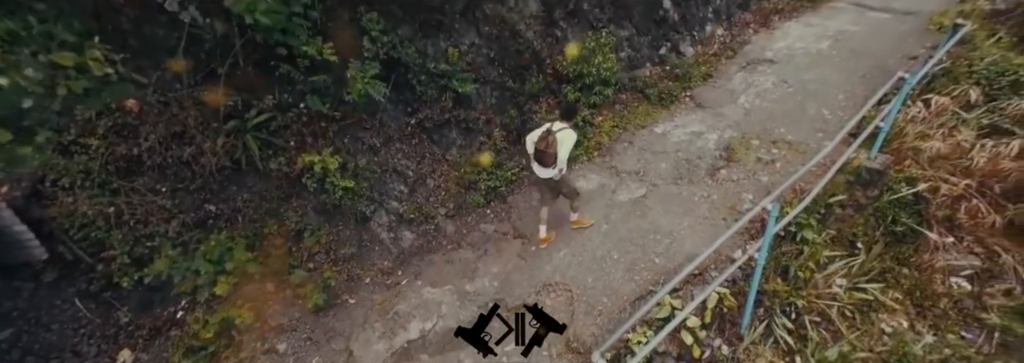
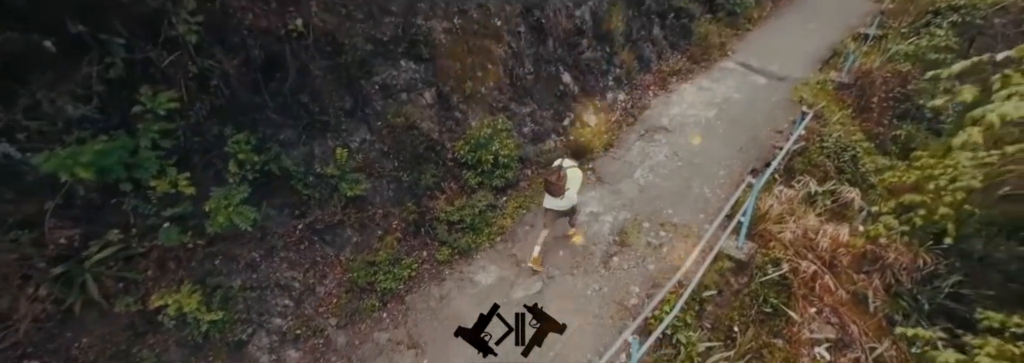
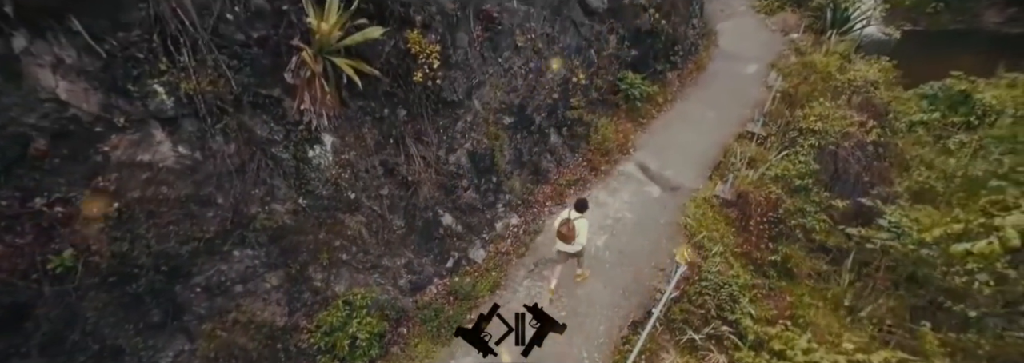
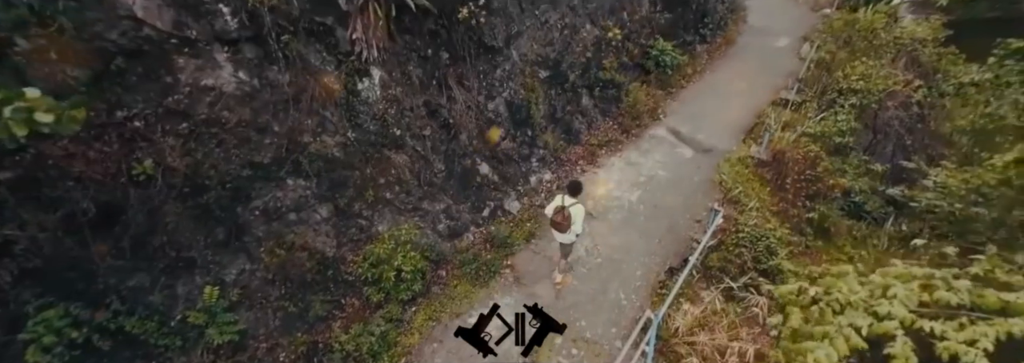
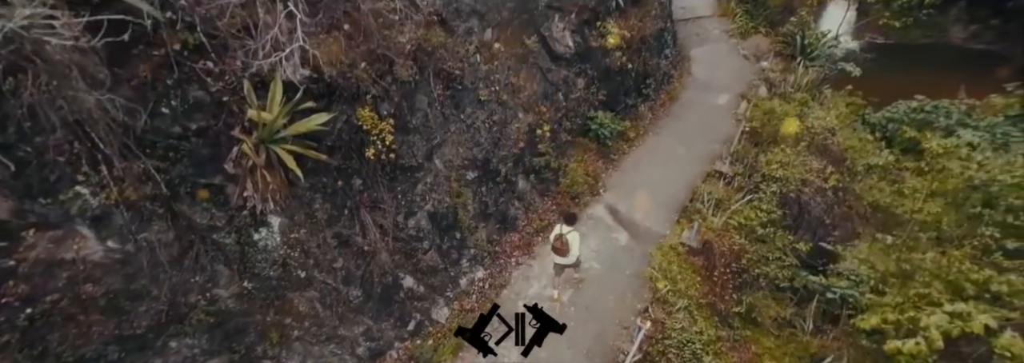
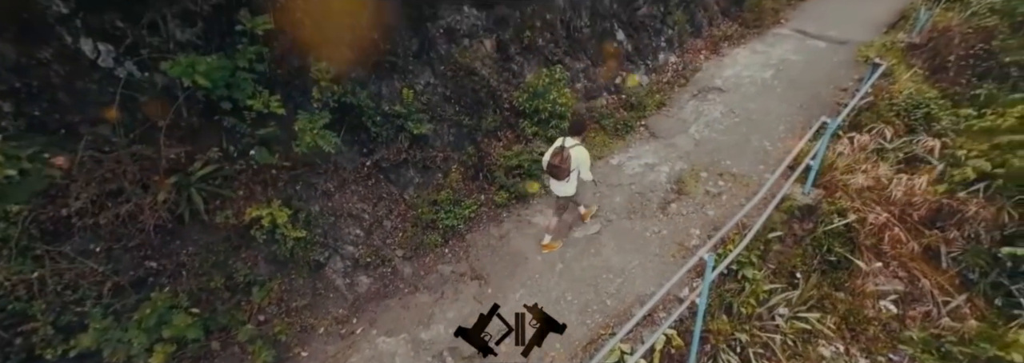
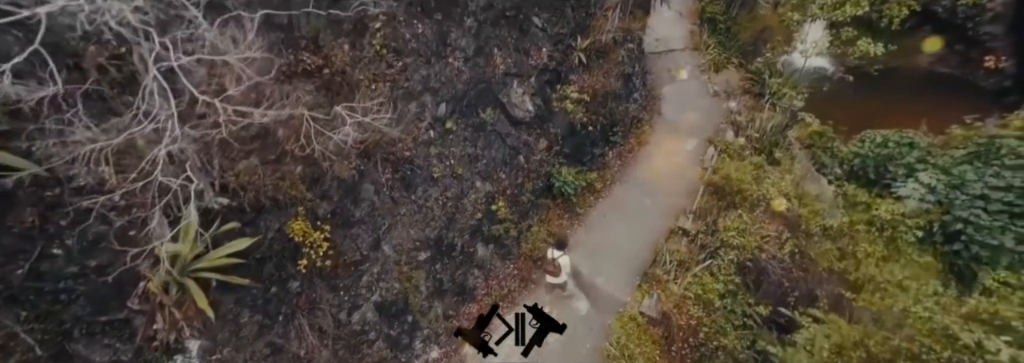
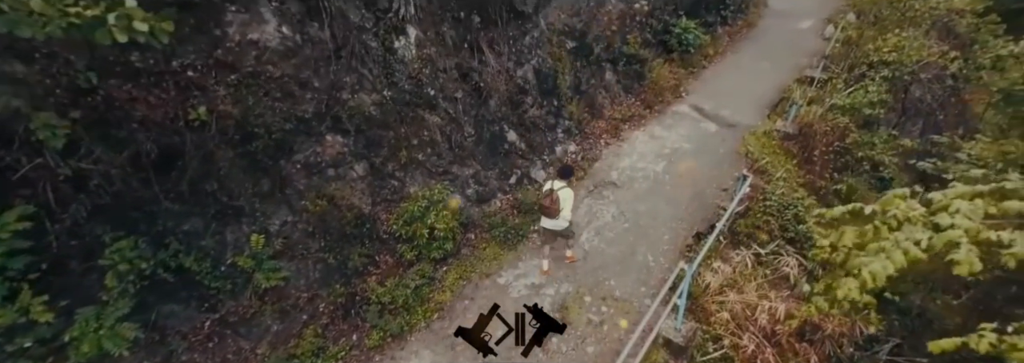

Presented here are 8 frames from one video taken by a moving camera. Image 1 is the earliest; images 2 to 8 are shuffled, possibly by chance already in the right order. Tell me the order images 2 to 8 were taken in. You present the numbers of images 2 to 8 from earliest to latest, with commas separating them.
6, 2, 8, 4, 3, 5, 7
